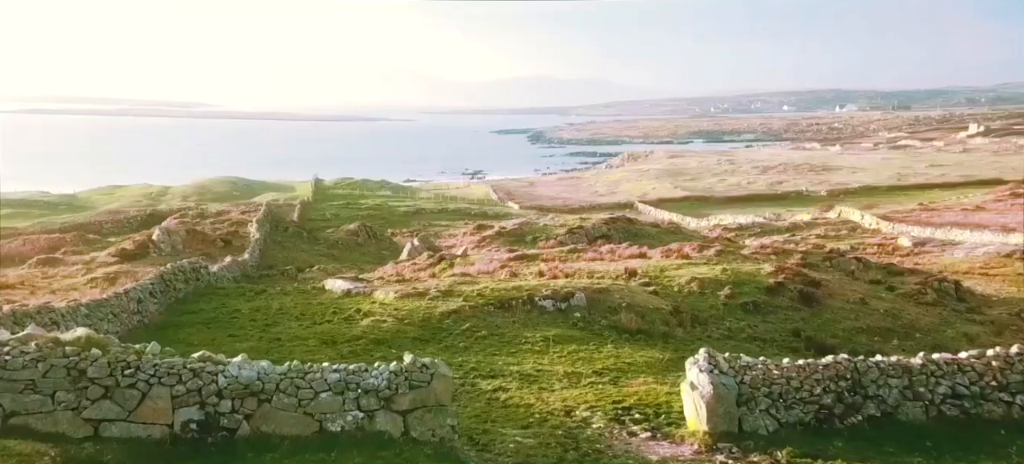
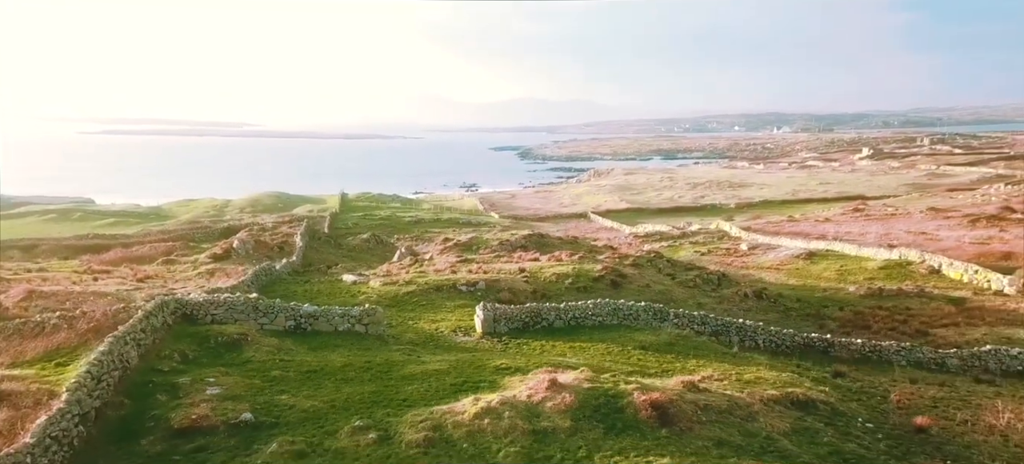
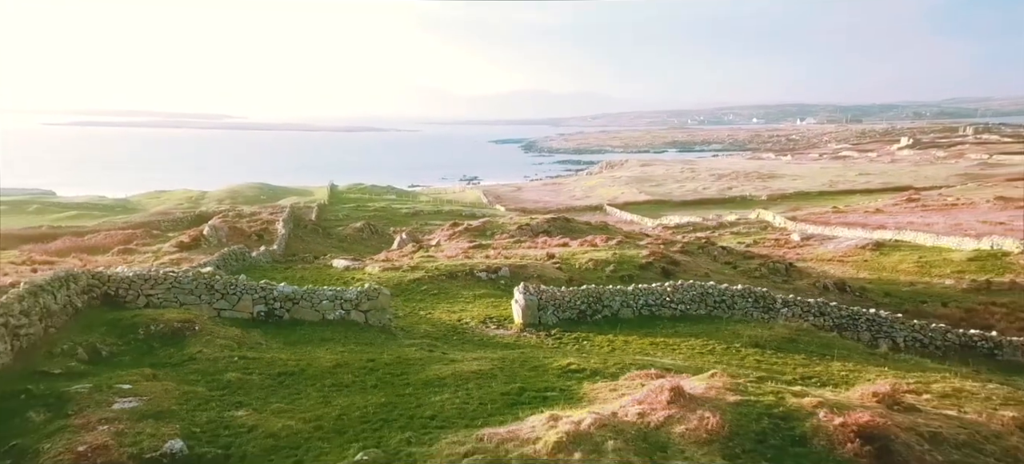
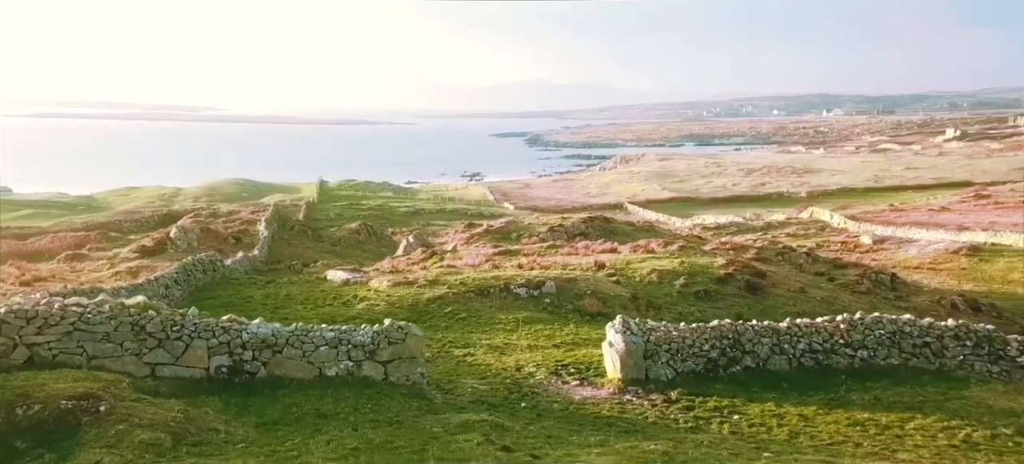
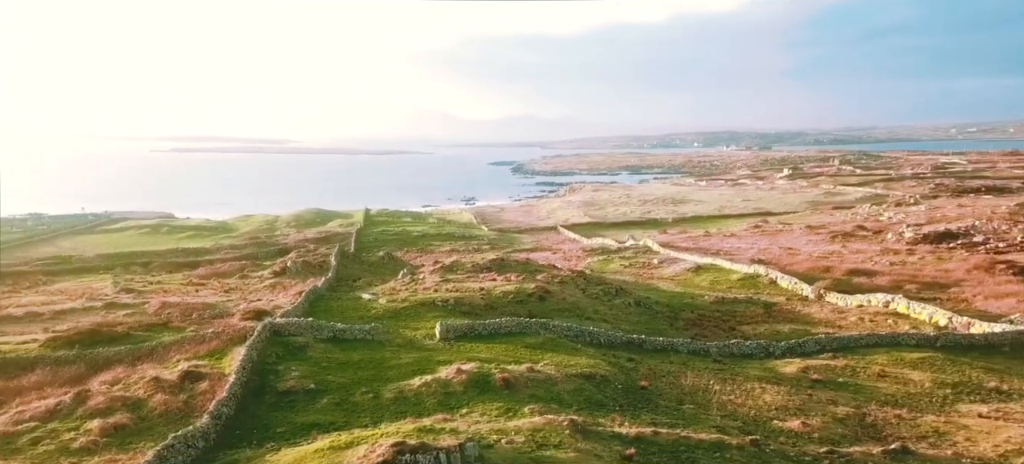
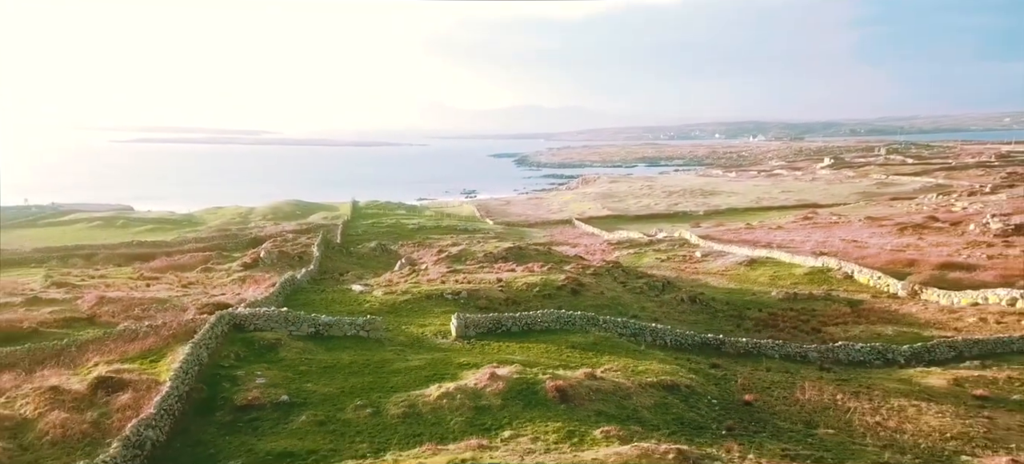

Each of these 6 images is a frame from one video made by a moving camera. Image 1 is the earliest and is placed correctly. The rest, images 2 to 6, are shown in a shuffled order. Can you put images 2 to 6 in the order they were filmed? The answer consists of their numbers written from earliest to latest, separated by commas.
4, 3, 2, 6, 5
